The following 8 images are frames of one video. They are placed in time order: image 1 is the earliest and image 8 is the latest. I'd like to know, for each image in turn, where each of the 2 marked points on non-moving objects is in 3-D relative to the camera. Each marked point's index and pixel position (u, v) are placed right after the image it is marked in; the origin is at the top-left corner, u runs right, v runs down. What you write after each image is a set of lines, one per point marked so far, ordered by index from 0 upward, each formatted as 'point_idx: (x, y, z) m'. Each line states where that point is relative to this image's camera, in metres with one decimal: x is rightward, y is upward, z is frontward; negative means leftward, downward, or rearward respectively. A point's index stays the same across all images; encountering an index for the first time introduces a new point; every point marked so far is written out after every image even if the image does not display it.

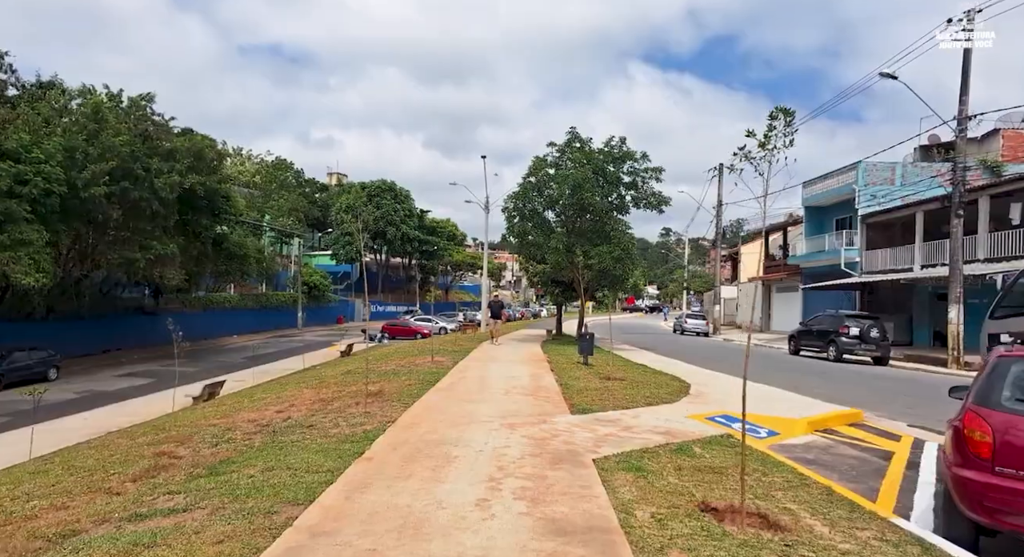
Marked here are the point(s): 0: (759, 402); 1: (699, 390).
0: (+4.7, -2.4, +10.4) m
1: (+3.8, -2.3, +11.4) m
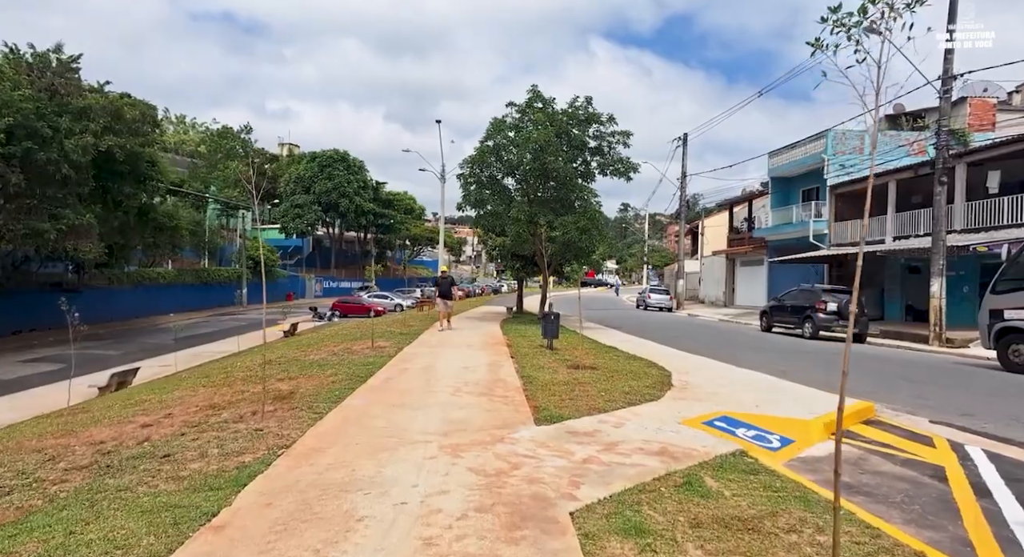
0: (+3.9, -1.9, +8.8) m
1: (+3.0, -1.8, +9.7) m
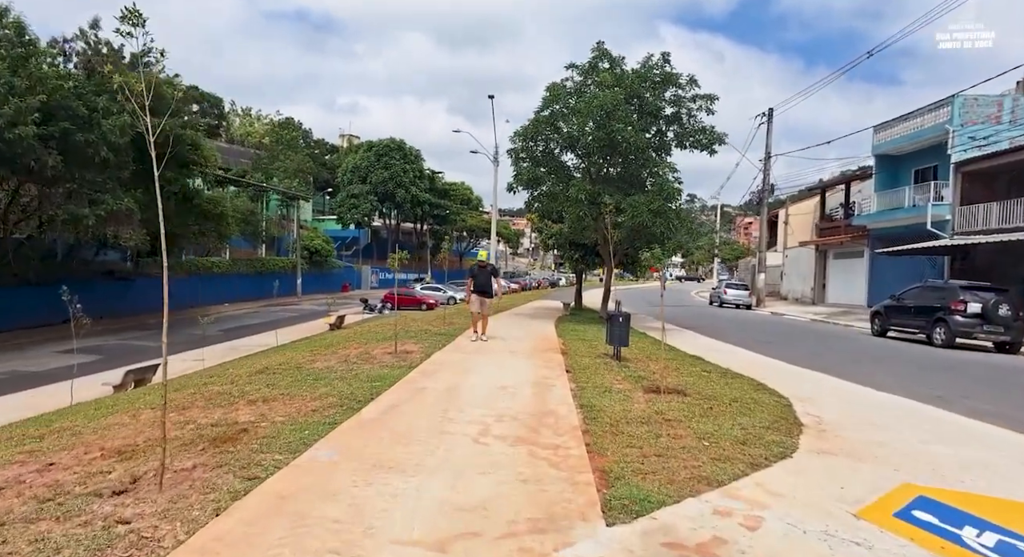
0: (+4.5, -1.8, +5.7) m
1: (+3.7, -1.7, +6.7) m
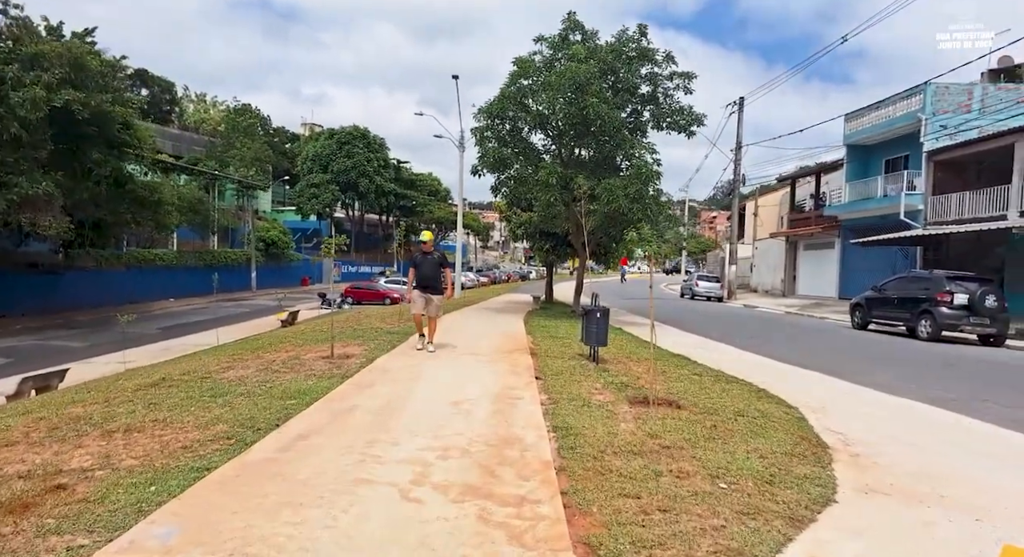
0: (+4.1, -1.6, +4.5) m
1: (+3.2, -1.6, +5.4) m
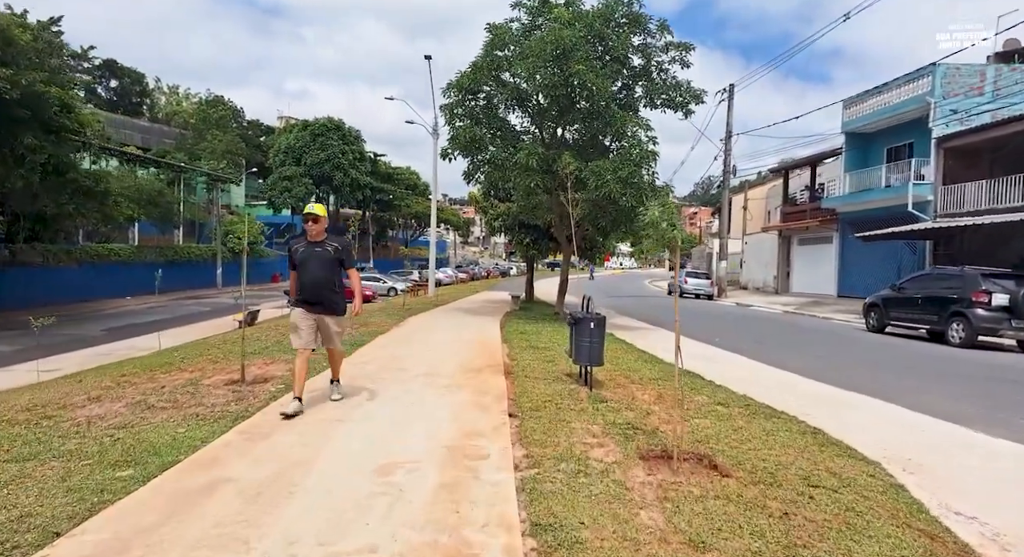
0: (+3.8, -1.7, +2.6) m
1: (+3.0, -1.6, +3.5) m
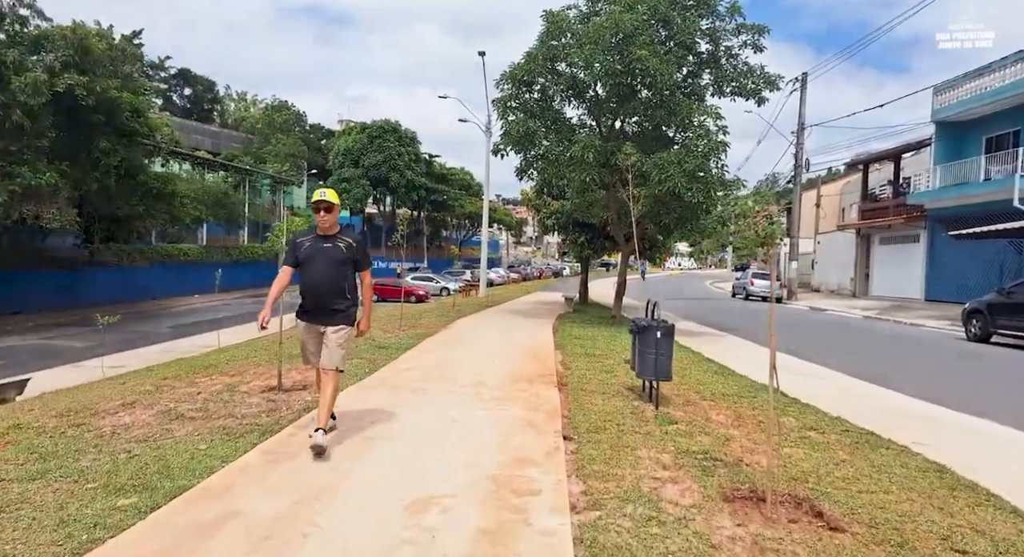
0: (+4.0, -1.7, +1.6) m
1: (+3.2, -1.6, +2.5) m
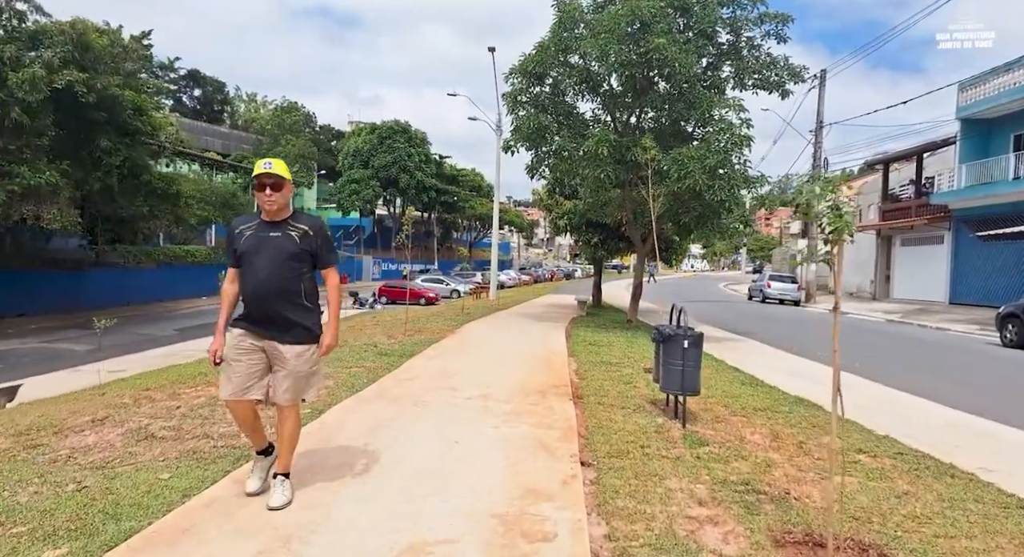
0: (+4.0, -1.7, +0.9) m
1: (+3.3, -1.6, +1.9) m
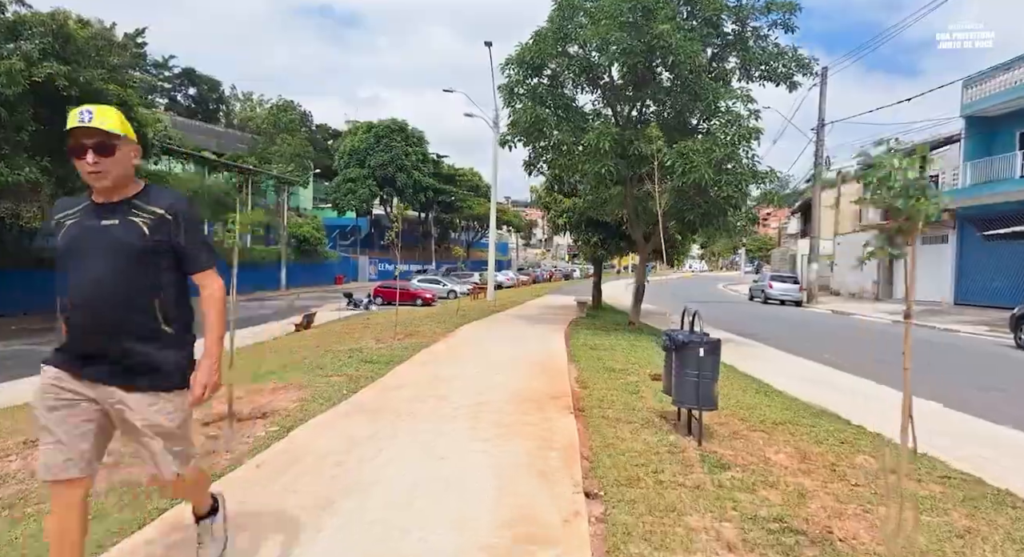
0: (+4.0, -1.7, +0.4) m
1: (+3.2, -1.6, +1.3) m
